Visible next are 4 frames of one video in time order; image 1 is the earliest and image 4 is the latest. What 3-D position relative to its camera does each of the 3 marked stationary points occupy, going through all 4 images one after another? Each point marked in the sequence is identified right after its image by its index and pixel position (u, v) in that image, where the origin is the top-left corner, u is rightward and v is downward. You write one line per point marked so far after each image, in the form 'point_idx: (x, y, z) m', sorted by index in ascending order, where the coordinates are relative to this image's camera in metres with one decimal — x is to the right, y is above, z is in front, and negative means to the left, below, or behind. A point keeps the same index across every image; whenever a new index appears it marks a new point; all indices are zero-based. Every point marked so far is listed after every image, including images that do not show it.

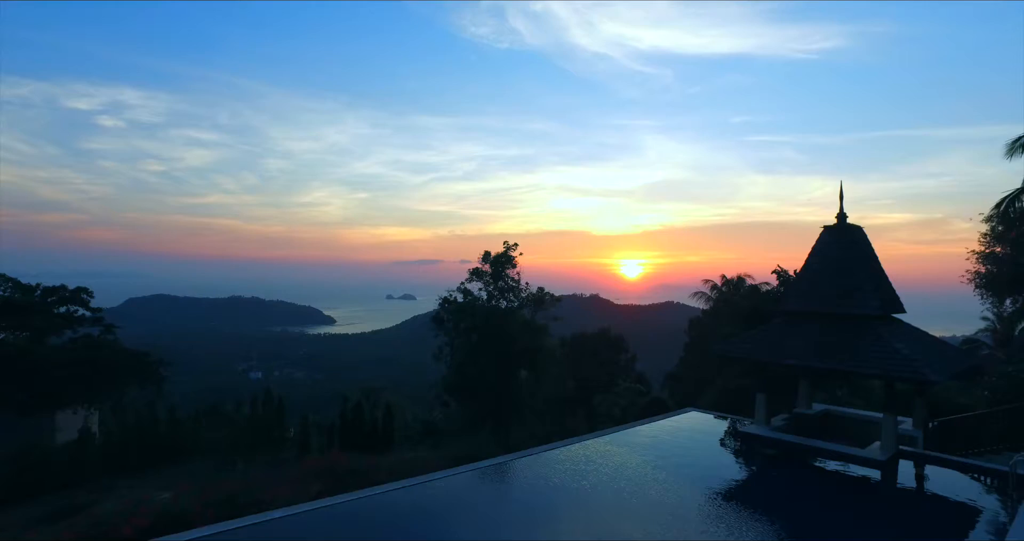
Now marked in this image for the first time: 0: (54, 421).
0: (-10.4, -3.5, +16.6) m
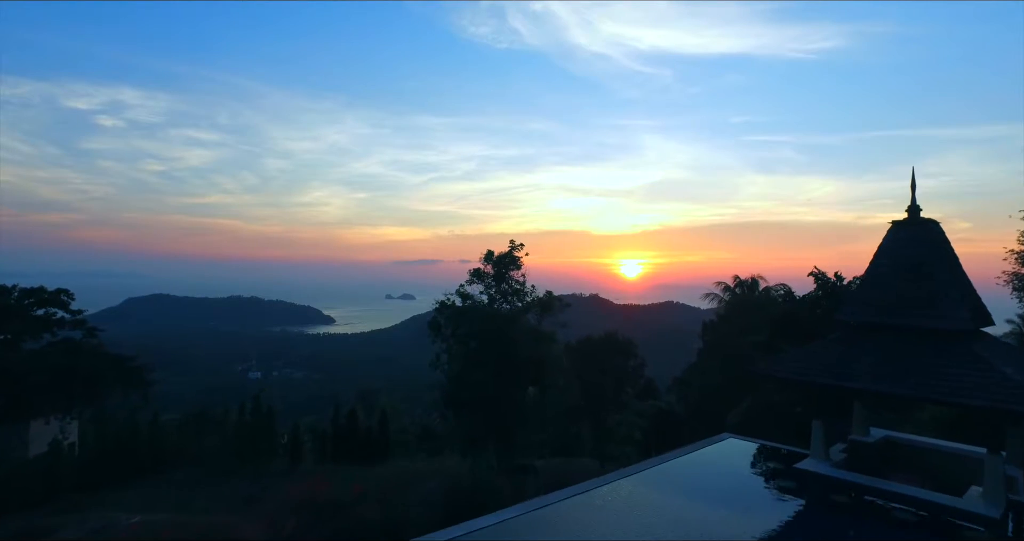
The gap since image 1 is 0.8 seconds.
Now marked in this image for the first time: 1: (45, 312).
0: (-10.4, -3.5, +15.7) m
1: (-11.1, -1.0, +17.4) m
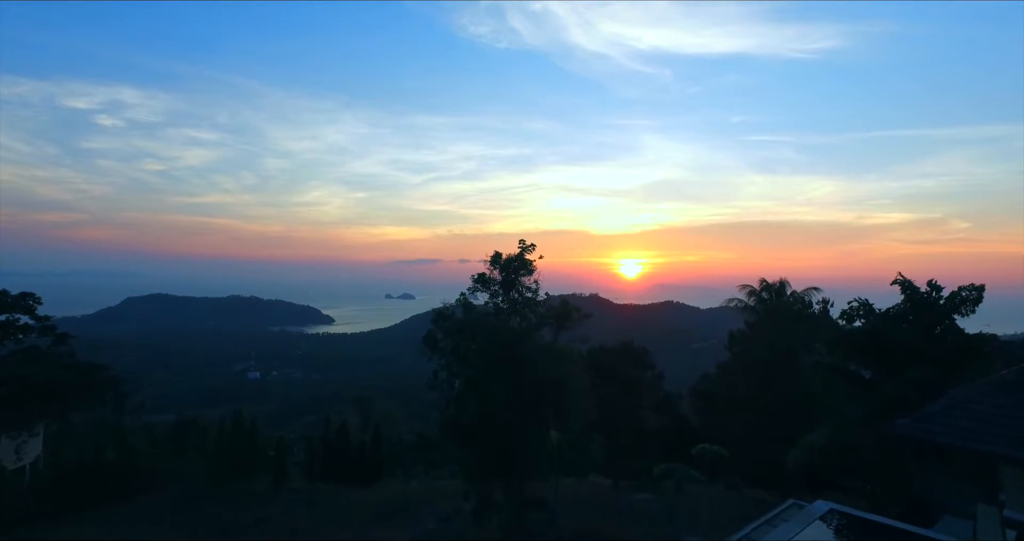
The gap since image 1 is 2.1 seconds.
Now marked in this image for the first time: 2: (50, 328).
0: (-10.3, -3.5, +14.3) m
1: (-11.0, -1.0, +16.0) m
2: (-10.6, -1.3, +16.8) m
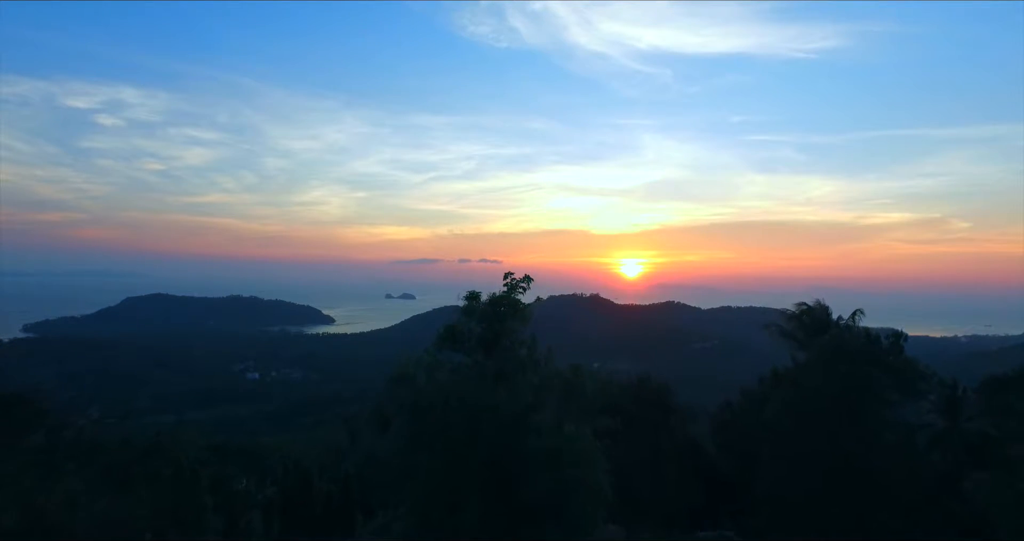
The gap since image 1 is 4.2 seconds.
0: (-10.3, -3.9, +12.3) m
1: (-11.0, -1.4, +13.9) m
2: (-10.7, -1.7, +14.7) m
